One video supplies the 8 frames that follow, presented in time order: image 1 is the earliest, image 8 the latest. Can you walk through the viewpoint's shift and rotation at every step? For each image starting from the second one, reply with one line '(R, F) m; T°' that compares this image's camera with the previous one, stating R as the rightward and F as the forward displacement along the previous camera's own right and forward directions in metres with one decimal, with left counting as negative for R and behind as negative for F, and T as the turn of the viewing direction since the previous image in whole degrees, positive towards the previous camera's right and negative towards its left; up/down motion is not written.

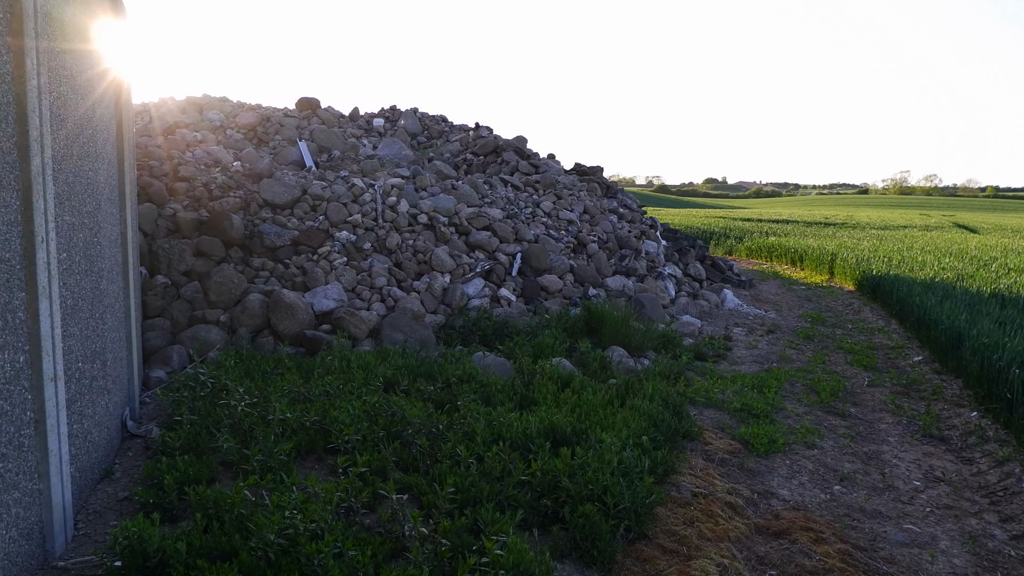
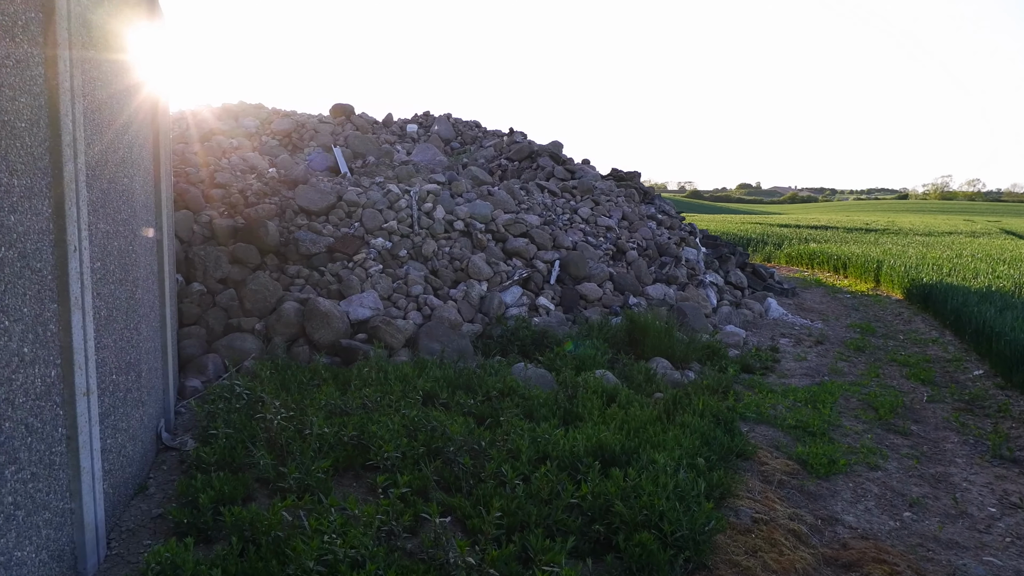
(-0.1, +0.2) m; -2°
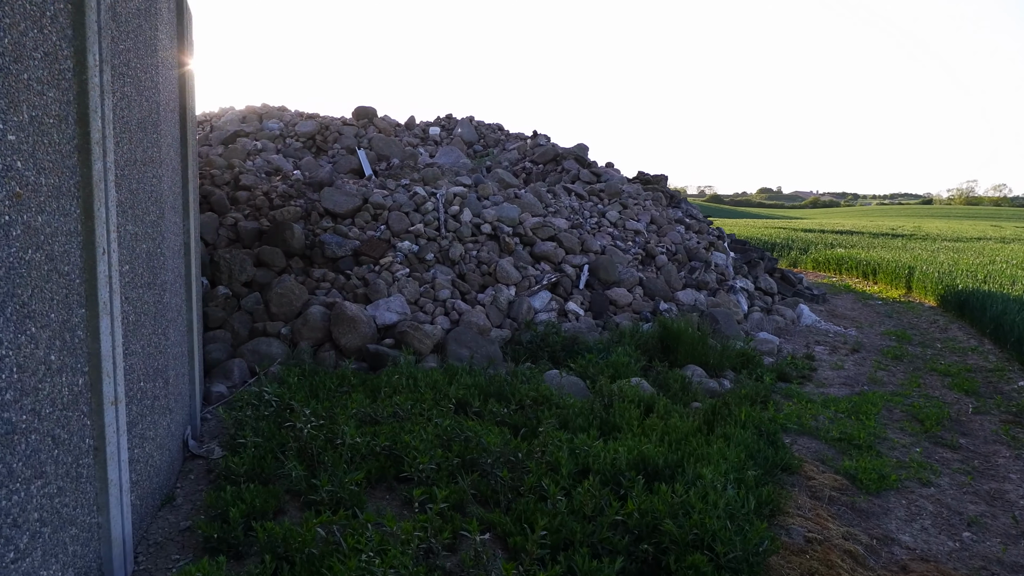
(-0.1, +0.1) m; -1°
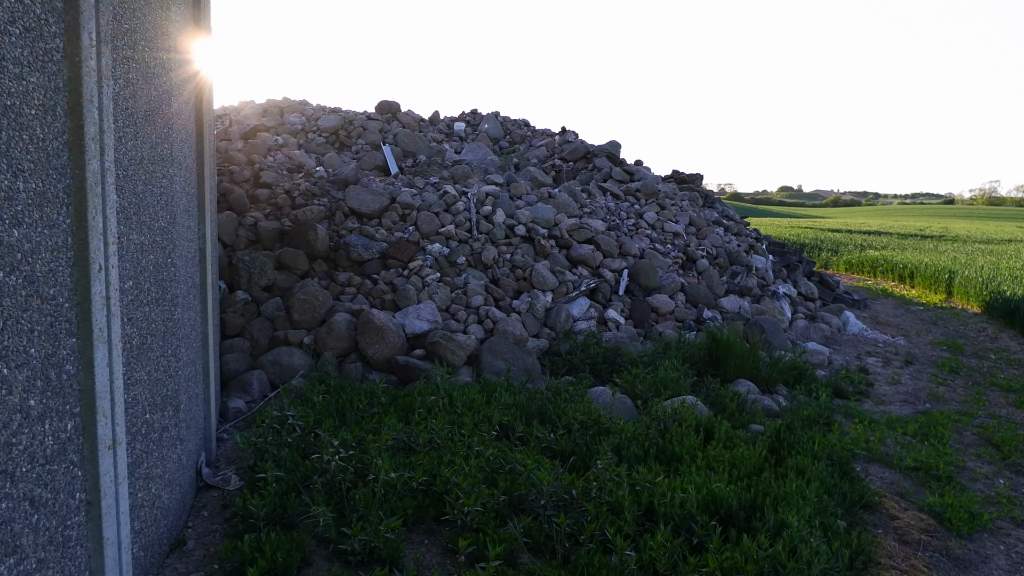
(-0.1, +0.4) m; -1°
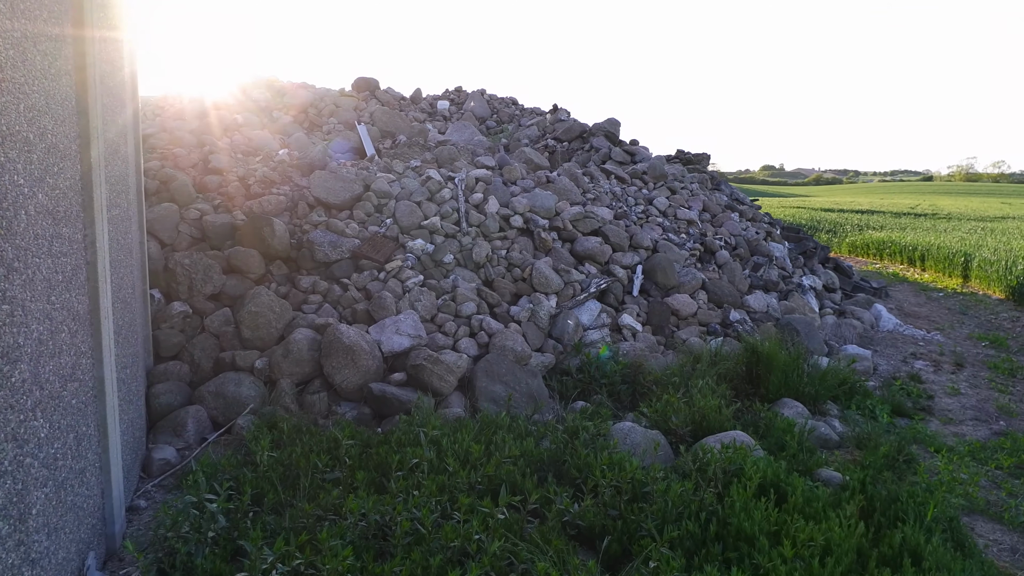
(-0.1, +1.0) m; +1°
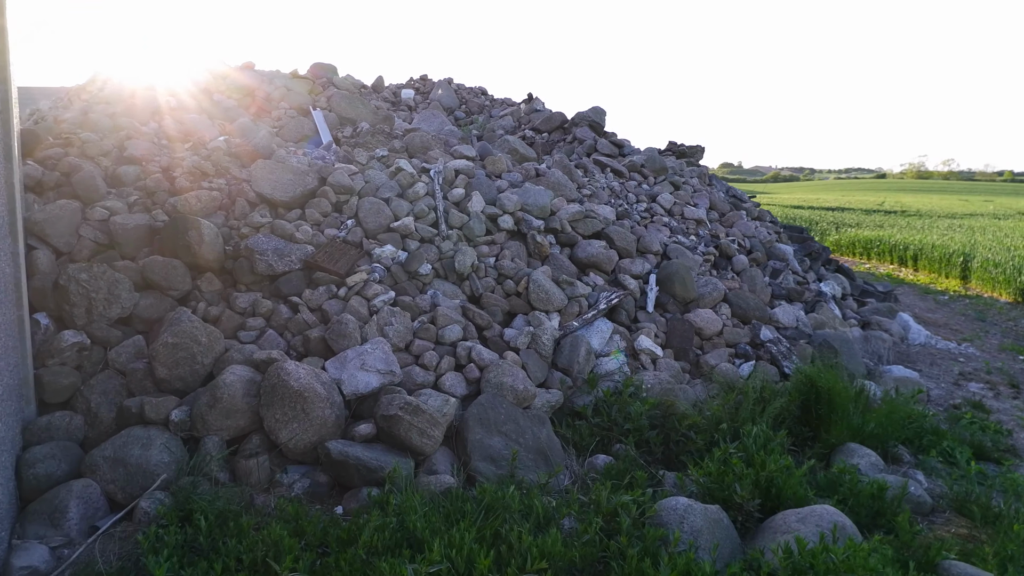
(-0.2, +1.1) m; +3°
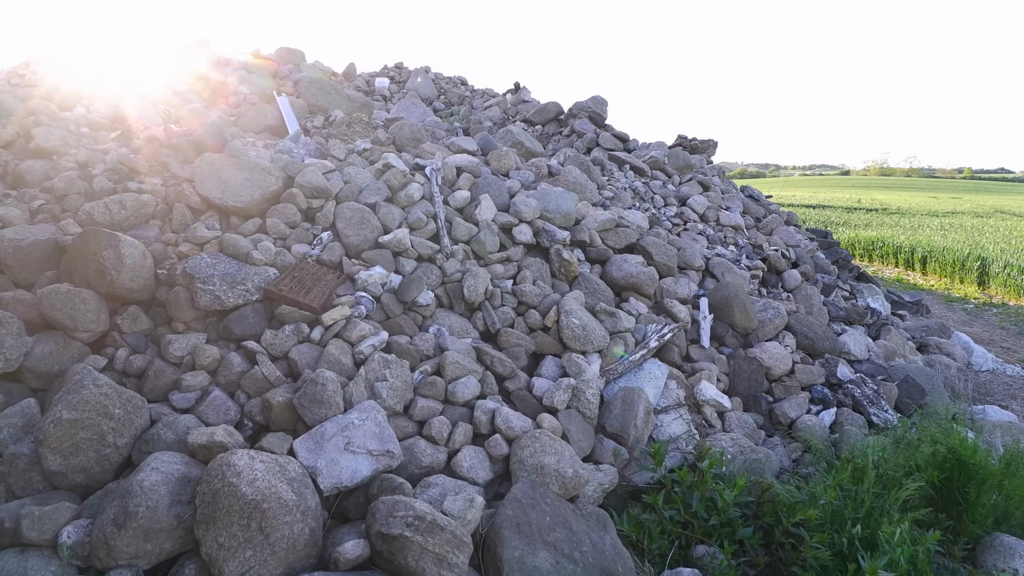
(-0.2, +1.1) m; +2°
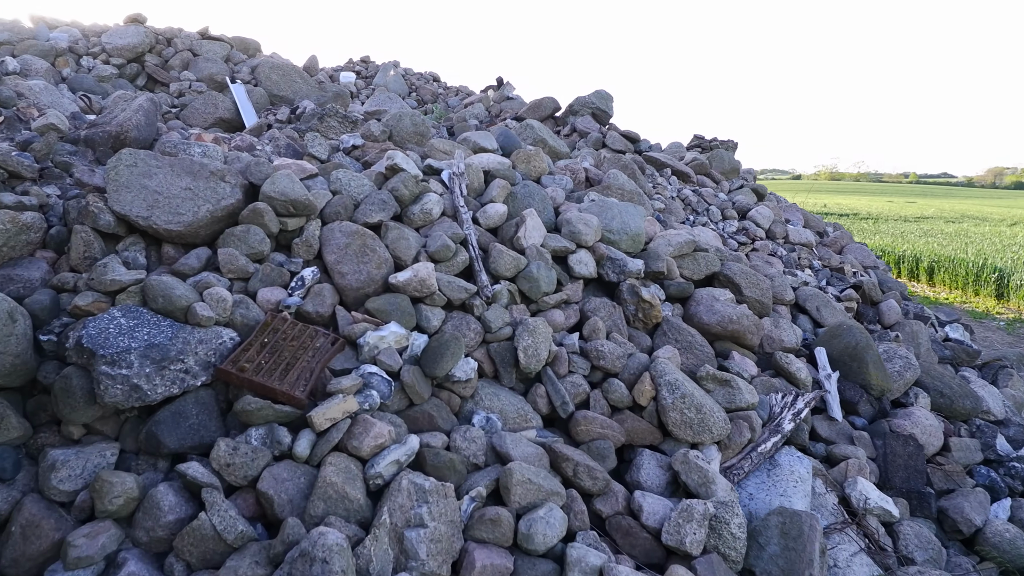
(-0.3, +1.2) m; +3°
